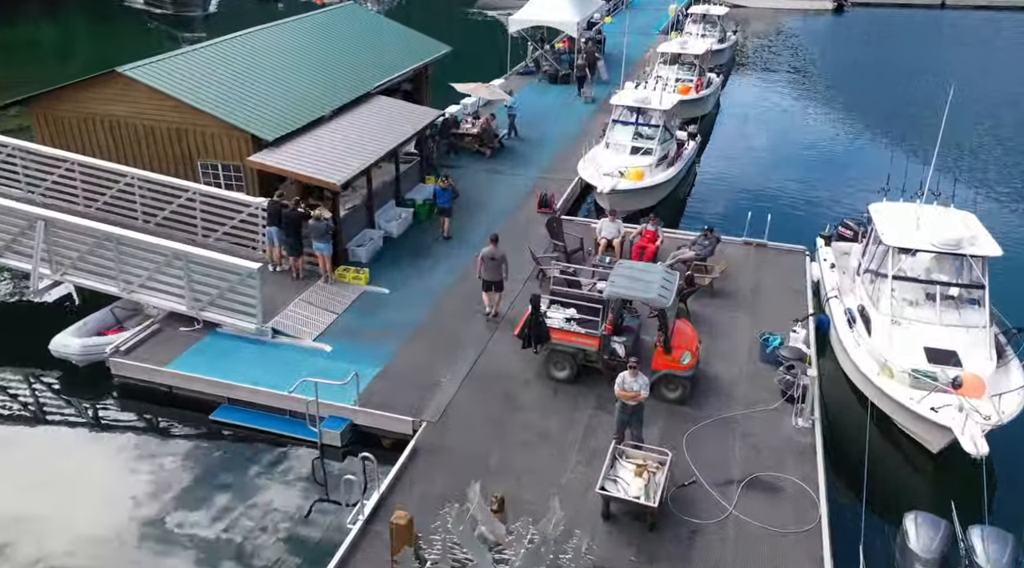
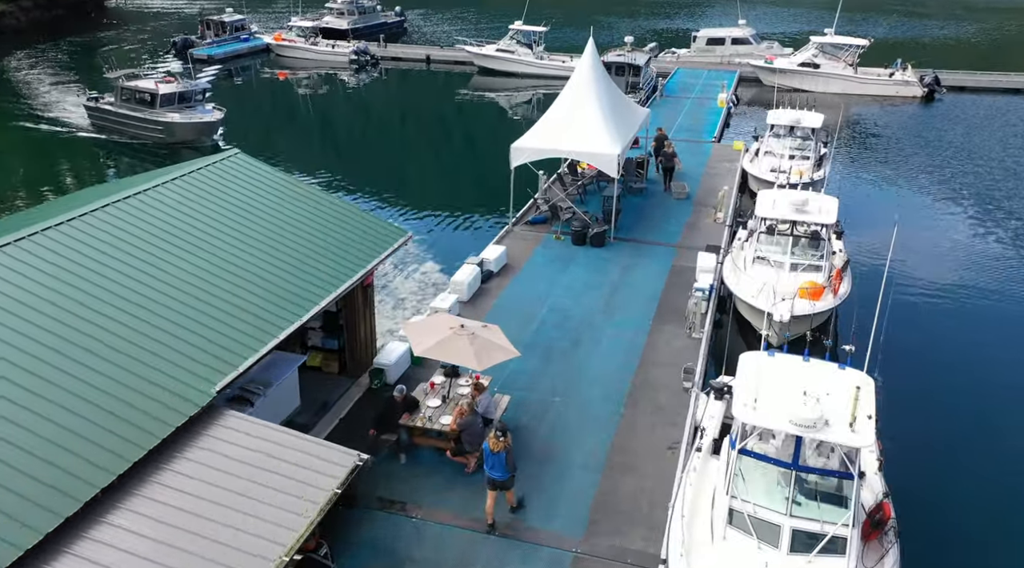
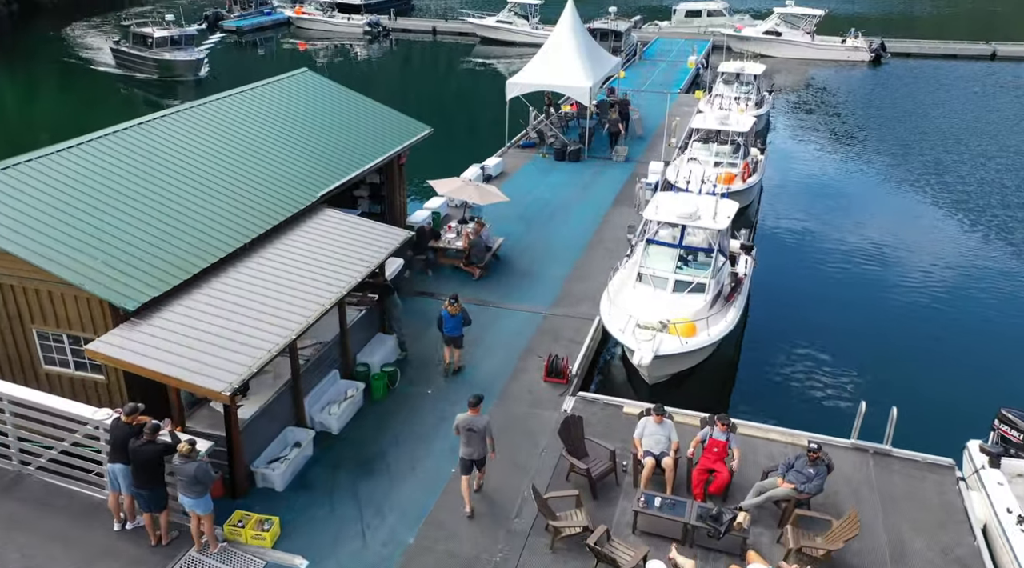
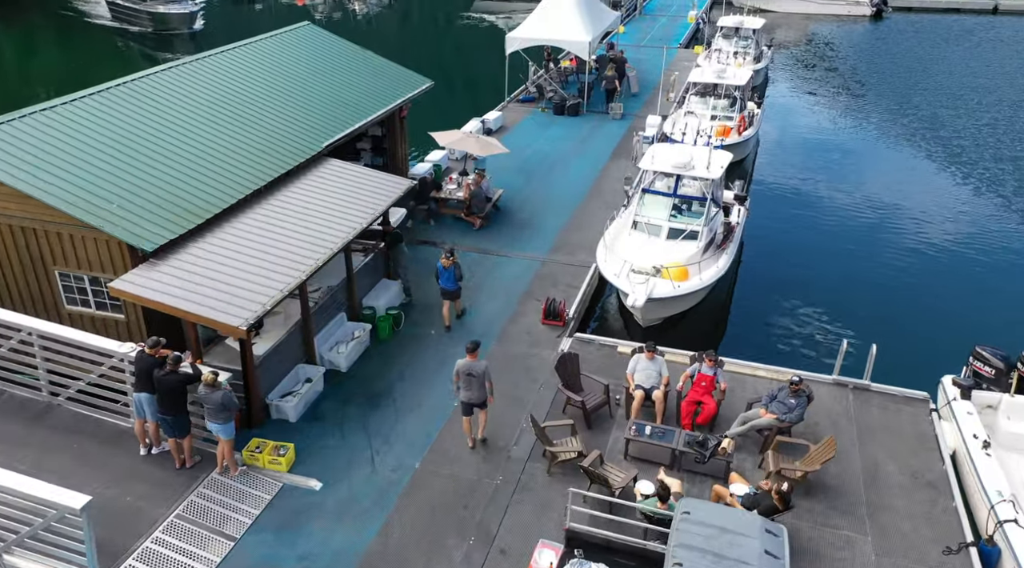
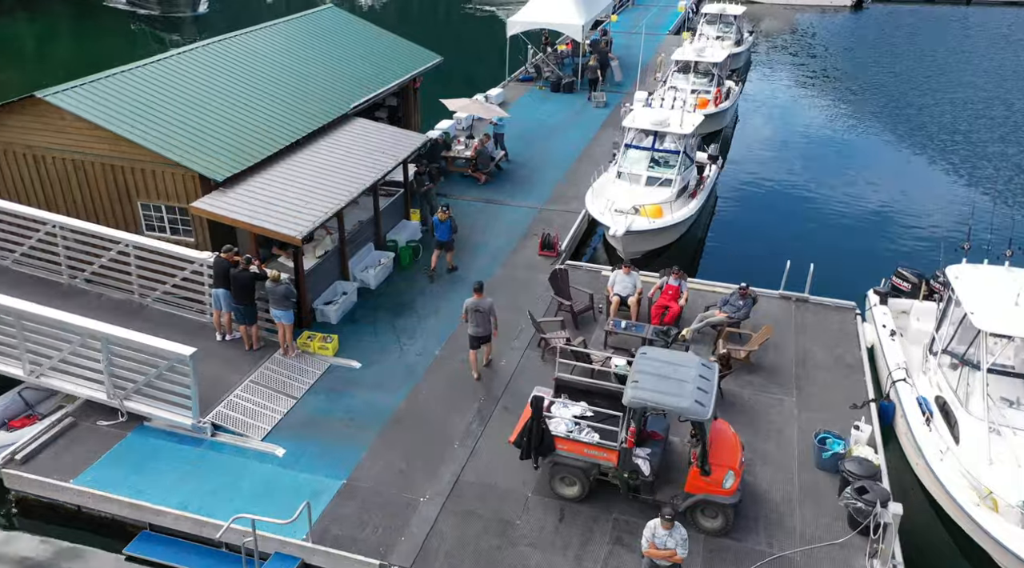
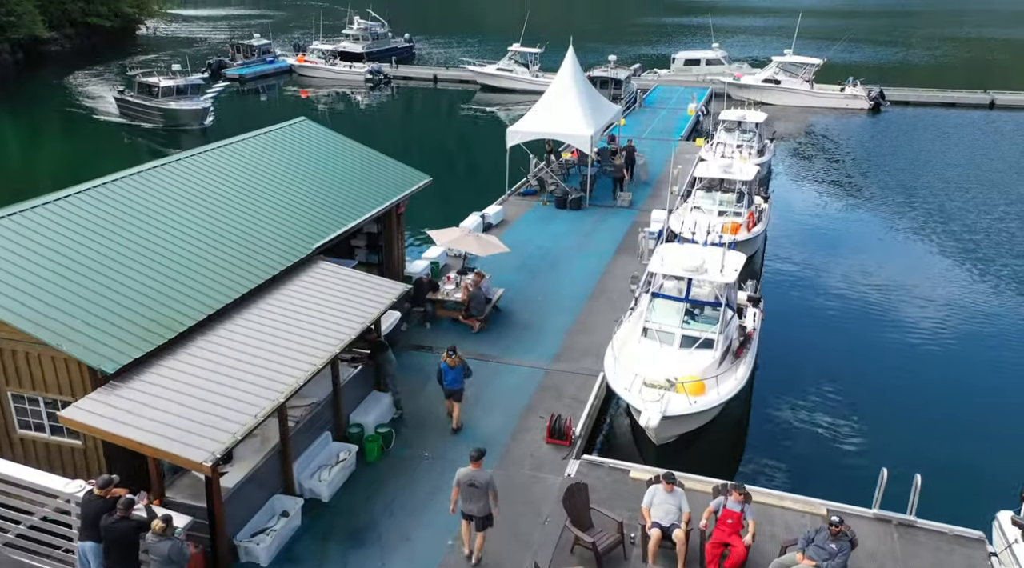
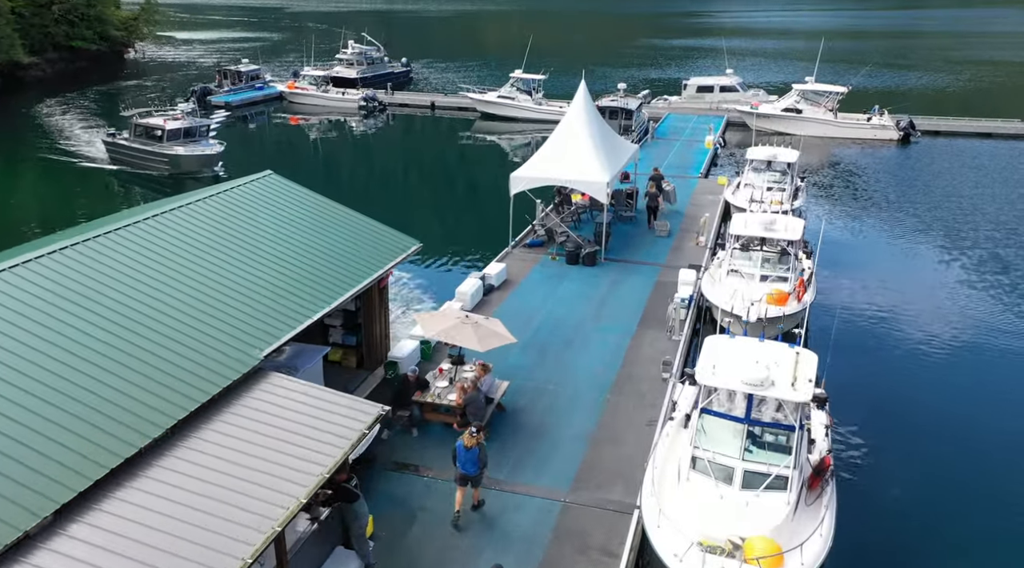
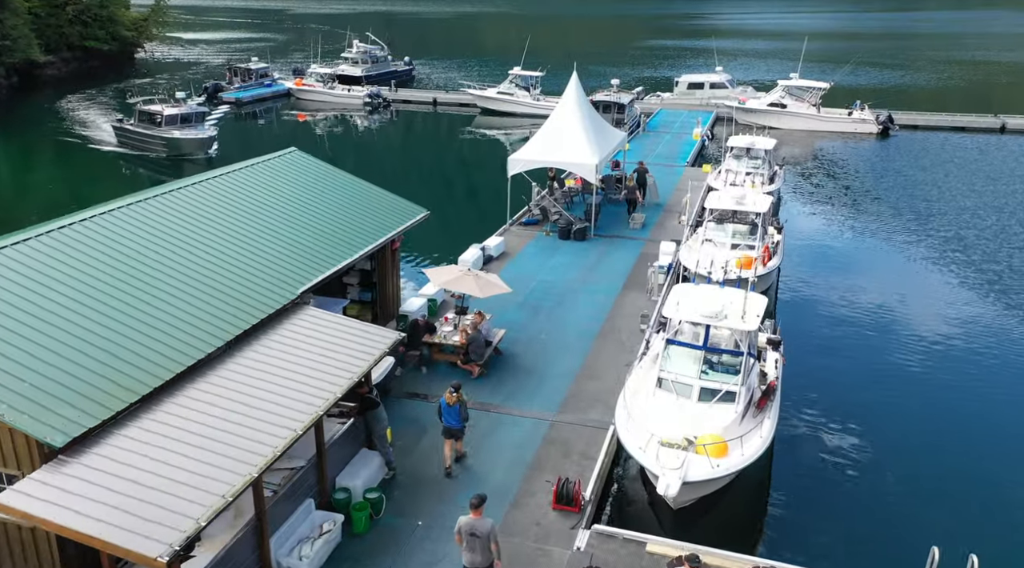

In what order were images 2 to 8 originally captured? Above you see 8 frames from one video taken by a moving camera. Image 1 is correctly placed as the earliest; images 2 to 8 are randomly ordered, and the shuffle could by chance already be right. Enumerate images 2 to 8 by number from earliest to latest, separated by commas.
5, 4, 3, 6, 8, 7, 2
